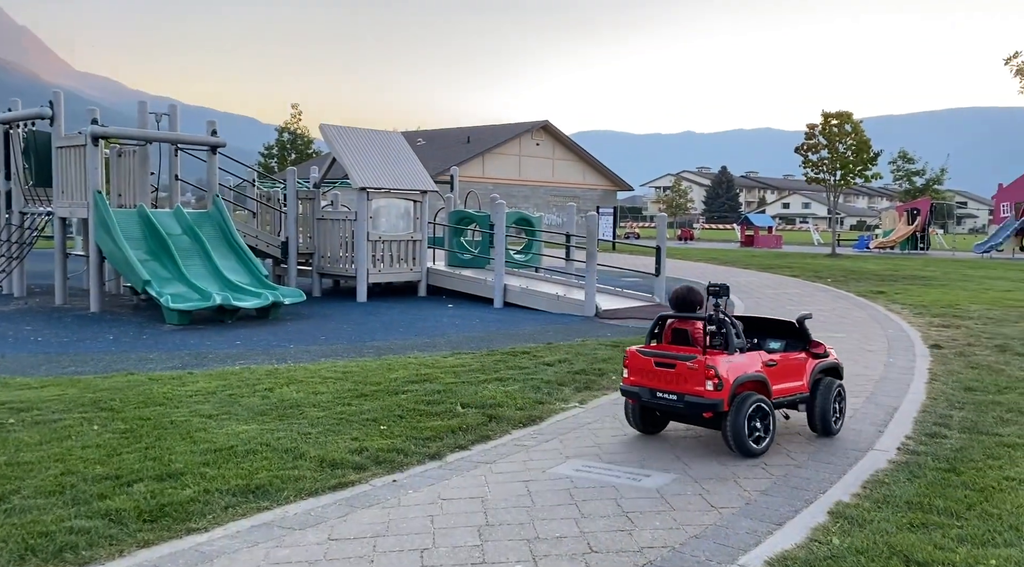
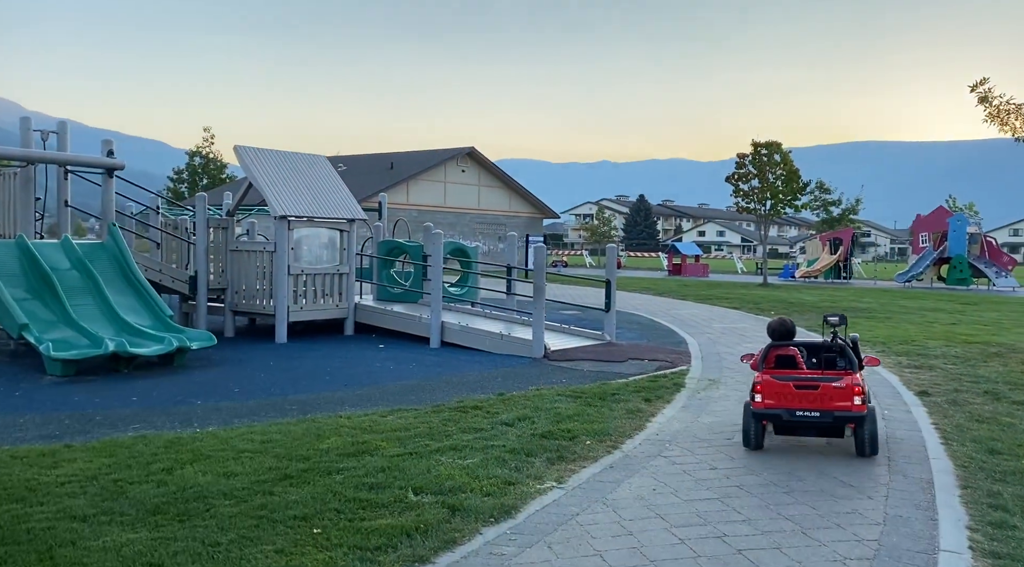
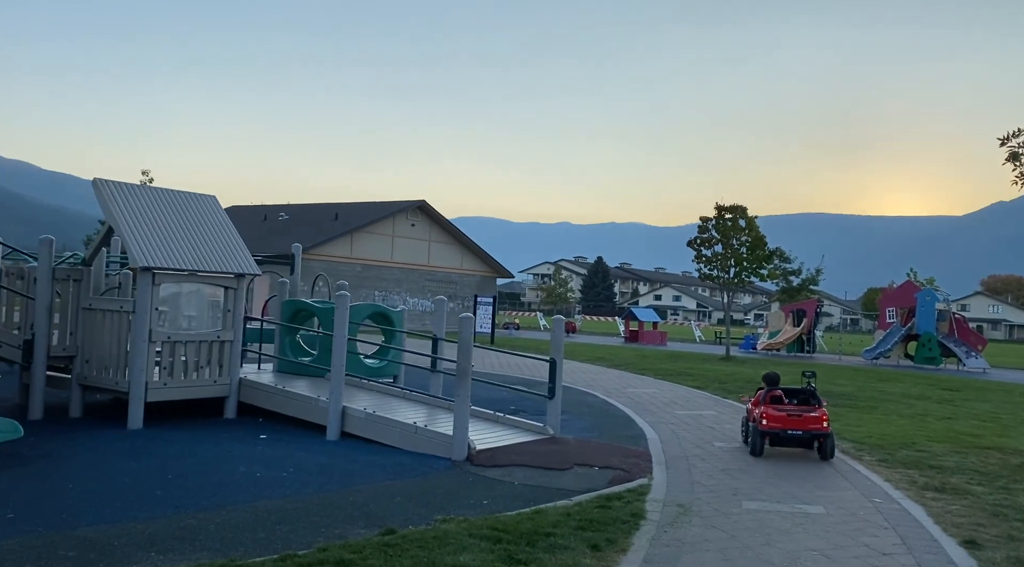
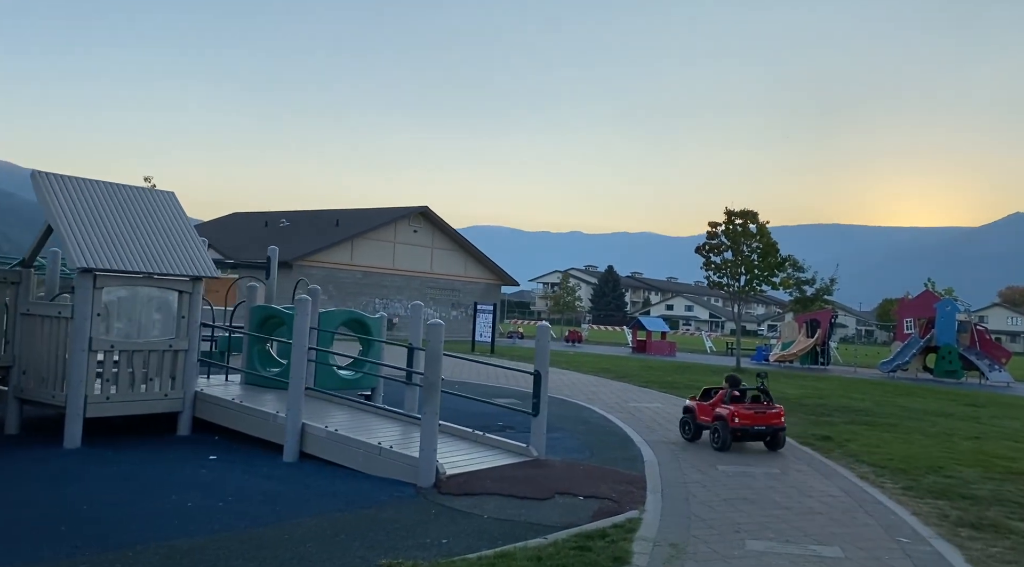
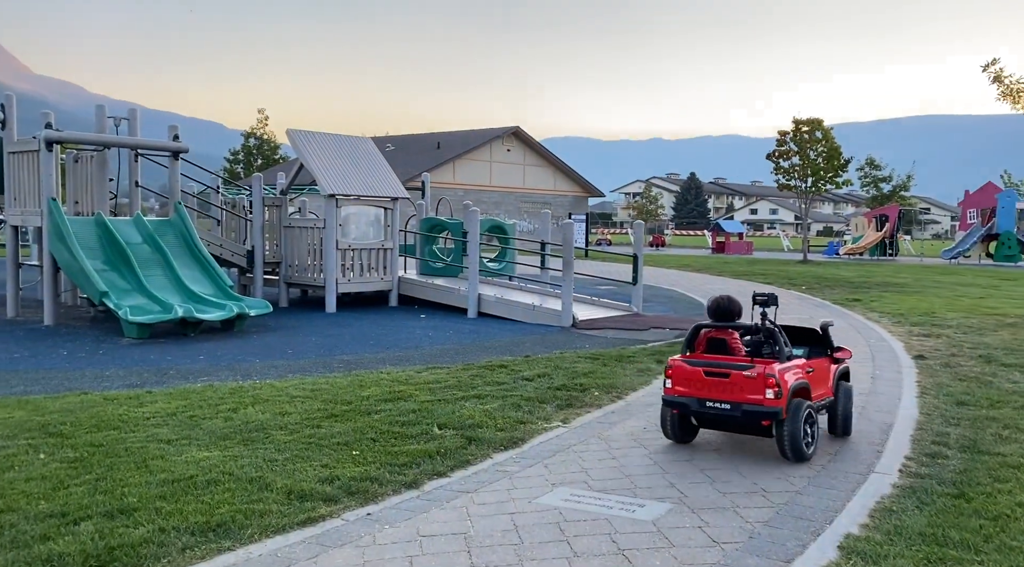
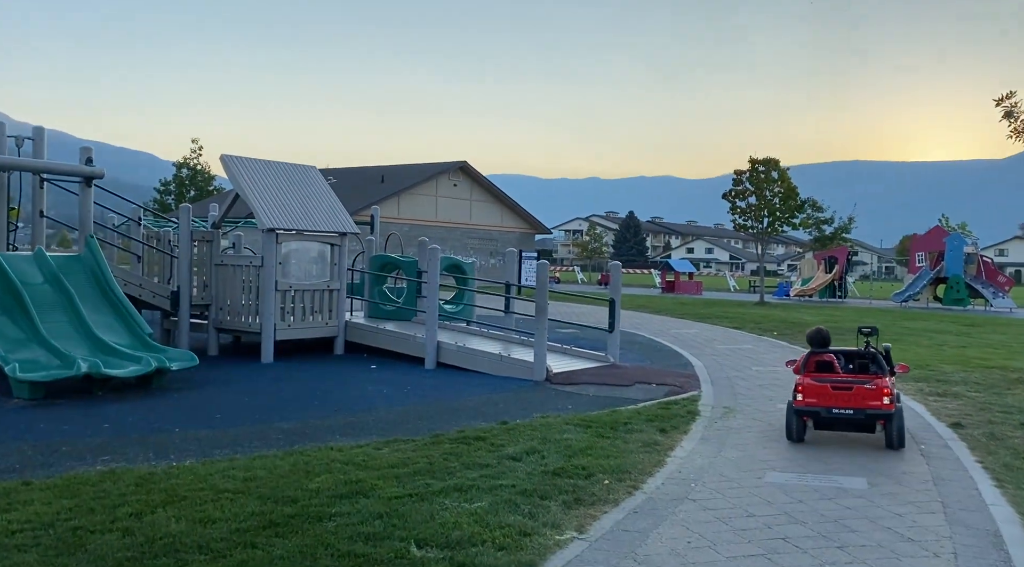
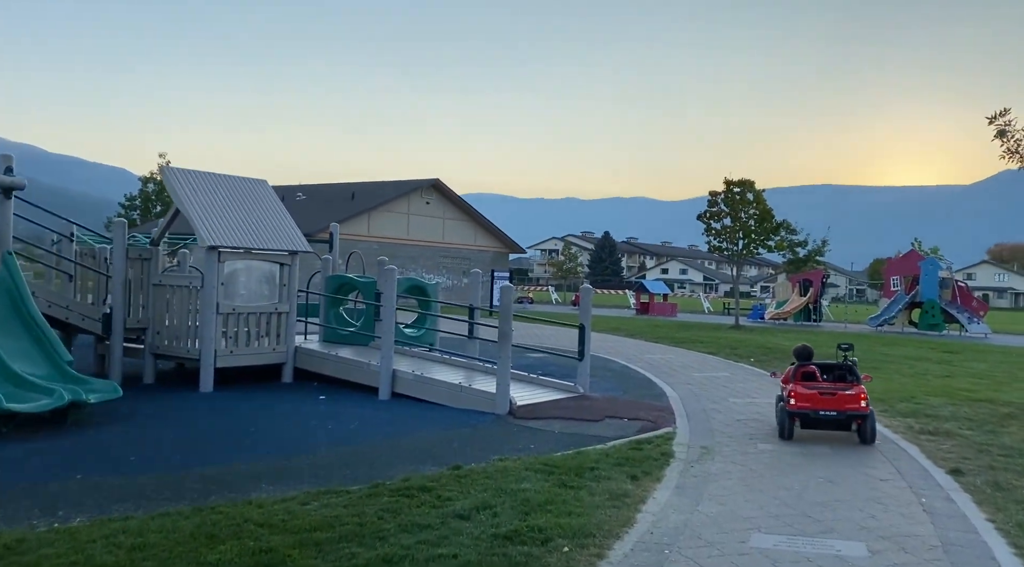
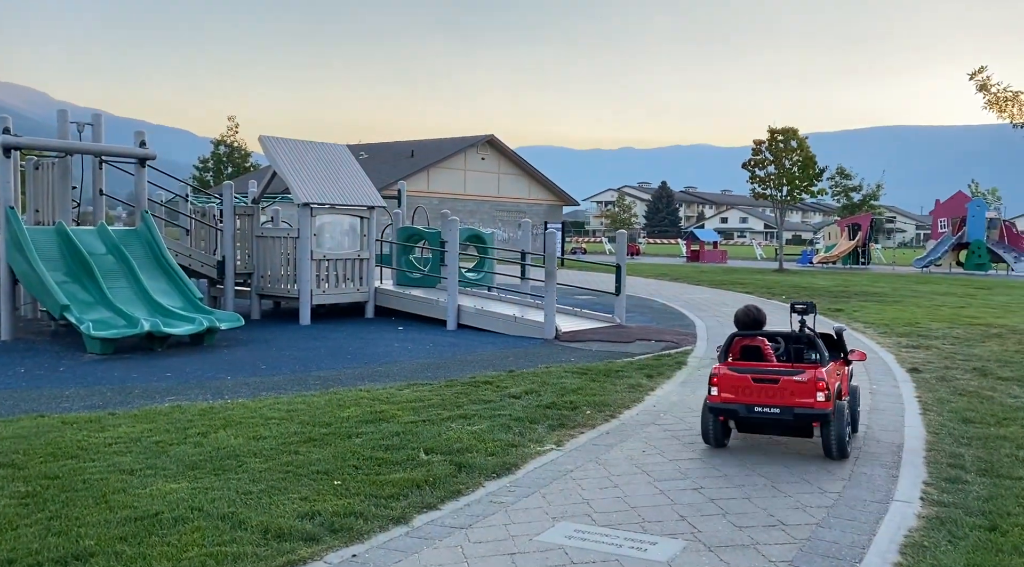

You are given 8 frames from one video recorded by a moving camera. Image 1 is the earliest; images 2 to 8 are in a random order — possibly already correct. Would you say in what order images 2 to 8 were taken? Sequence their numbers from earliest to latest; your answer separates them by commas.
5, 8, 2, 6, 7, 3, 4
